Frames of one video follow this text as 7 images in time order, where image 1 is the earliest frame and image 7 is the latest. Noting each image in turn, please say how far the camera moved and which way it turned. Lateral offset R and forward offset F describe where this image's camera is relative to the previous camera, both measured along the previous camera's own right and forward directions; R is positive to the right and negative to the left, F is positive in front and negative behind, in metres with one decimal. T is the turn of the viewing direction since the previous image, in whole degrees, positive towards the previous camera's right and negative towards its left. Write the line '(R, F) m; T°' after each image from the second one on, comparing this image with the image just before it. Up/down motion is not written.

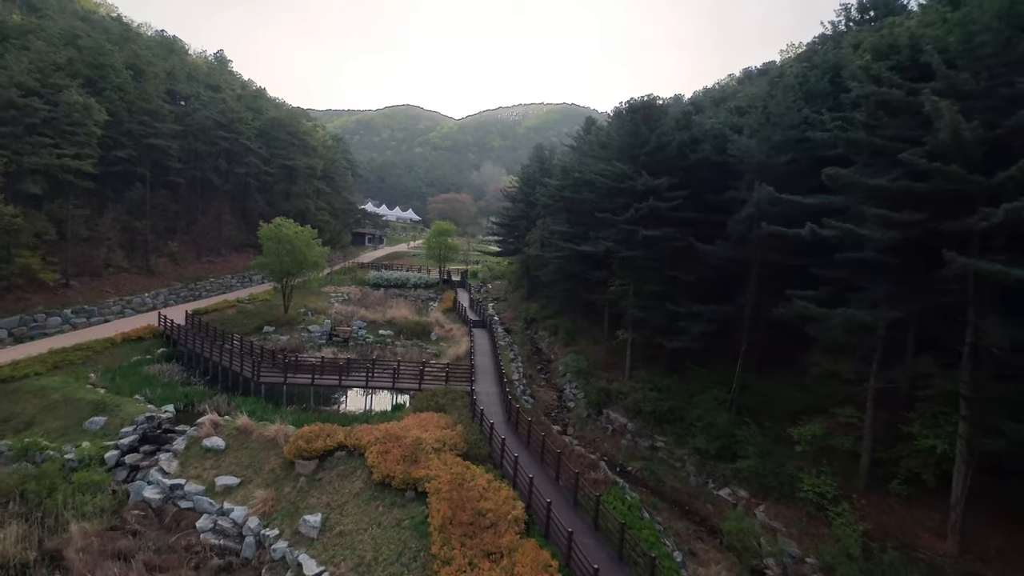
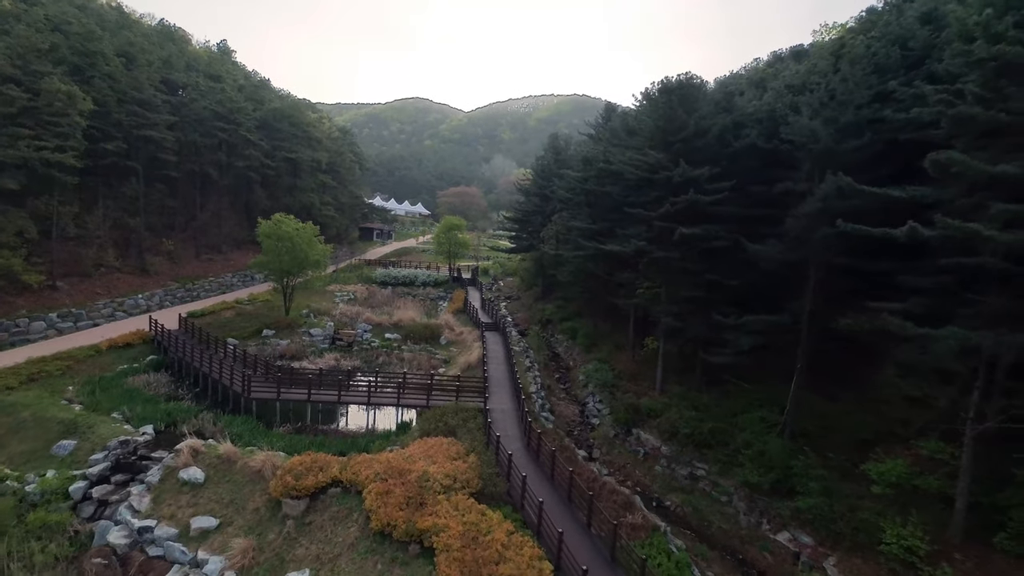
(-0.3, +2.3) m; -1°
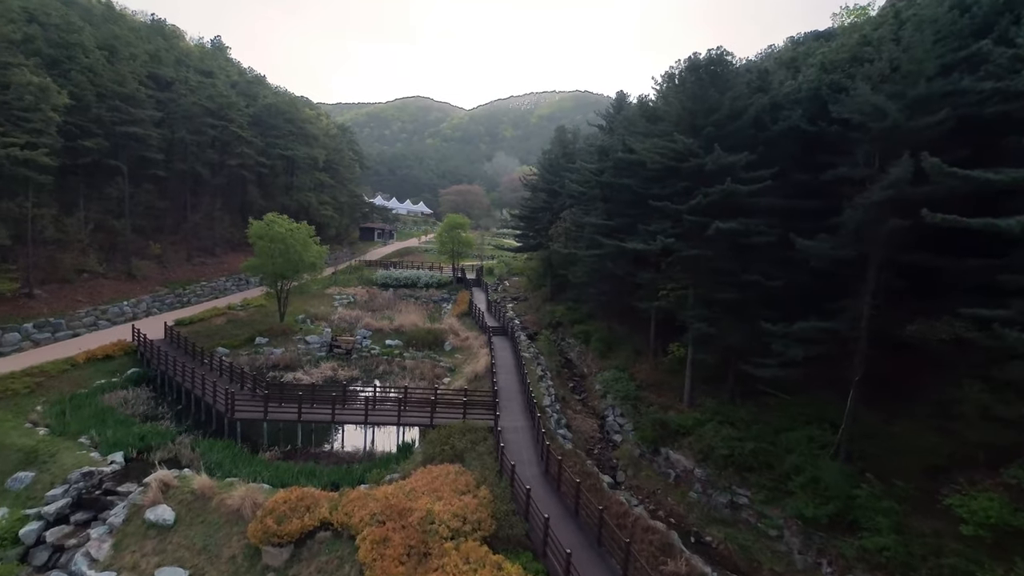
(-0.3, +1.9) m; 0°
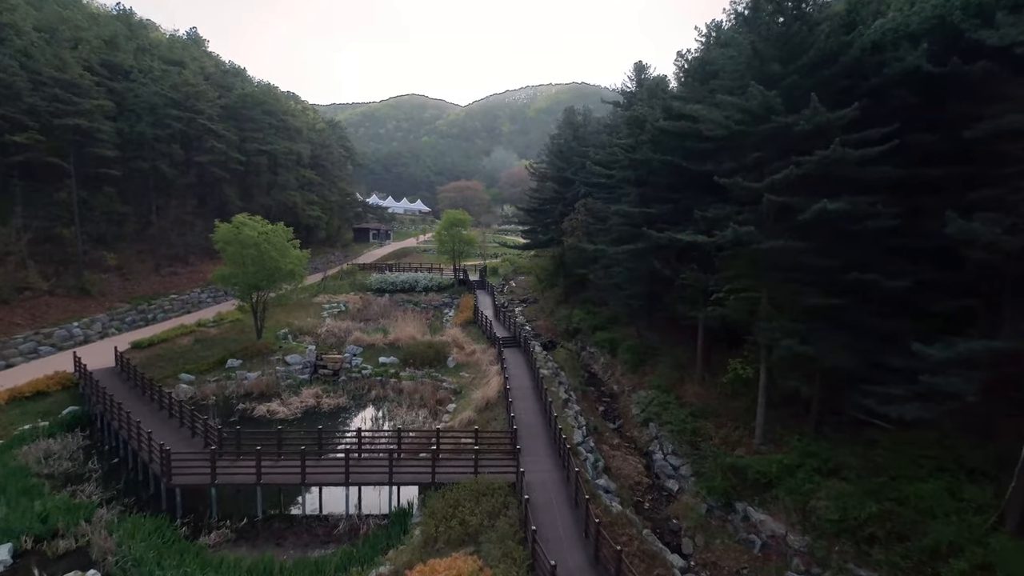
(-0.5, +4.0) m; 0°
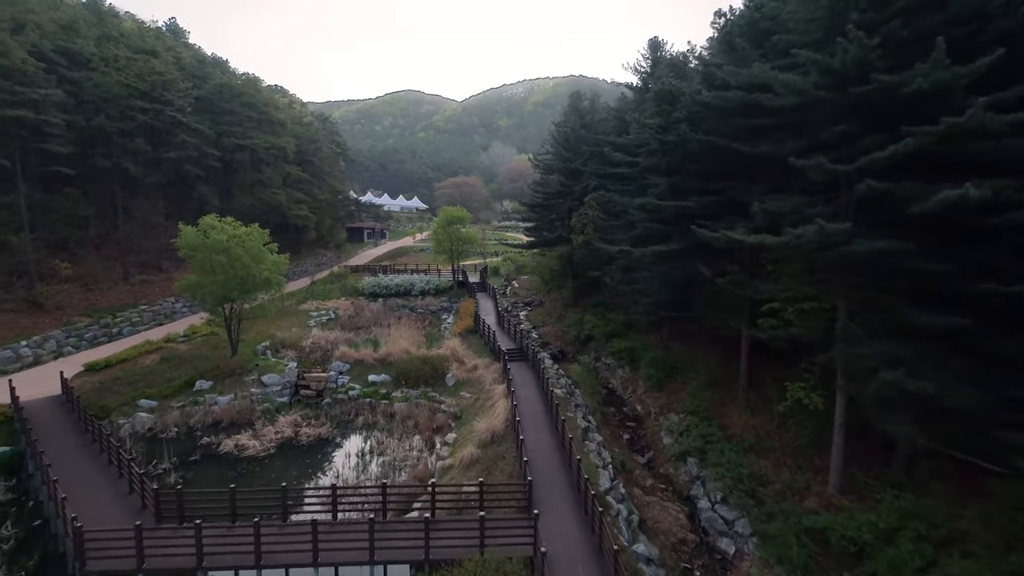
(-0.3, +2.9) m; 0°
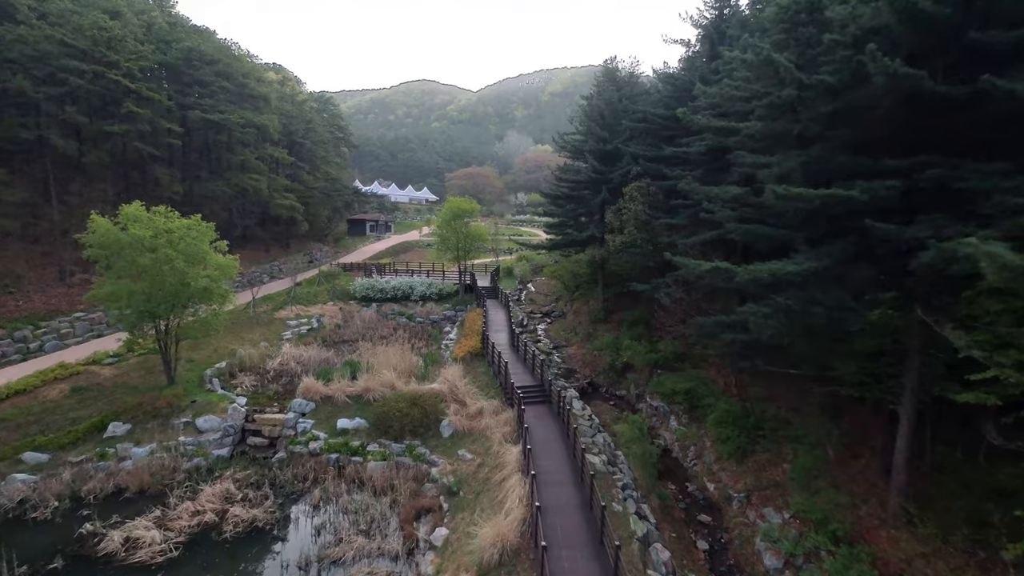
(-0.3, +5.6) m; -1°
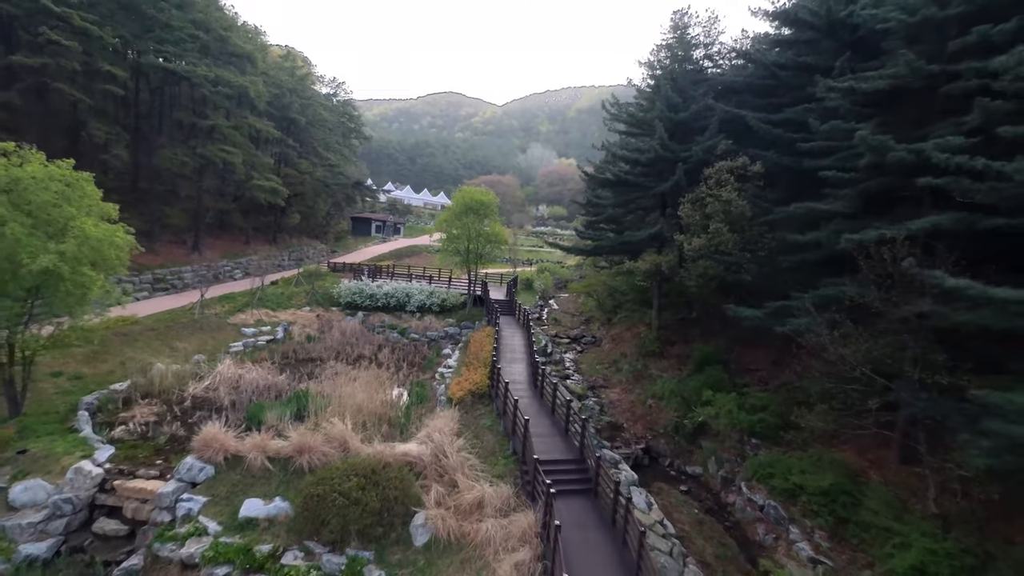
(-0.4, +6.4) m; -2°
